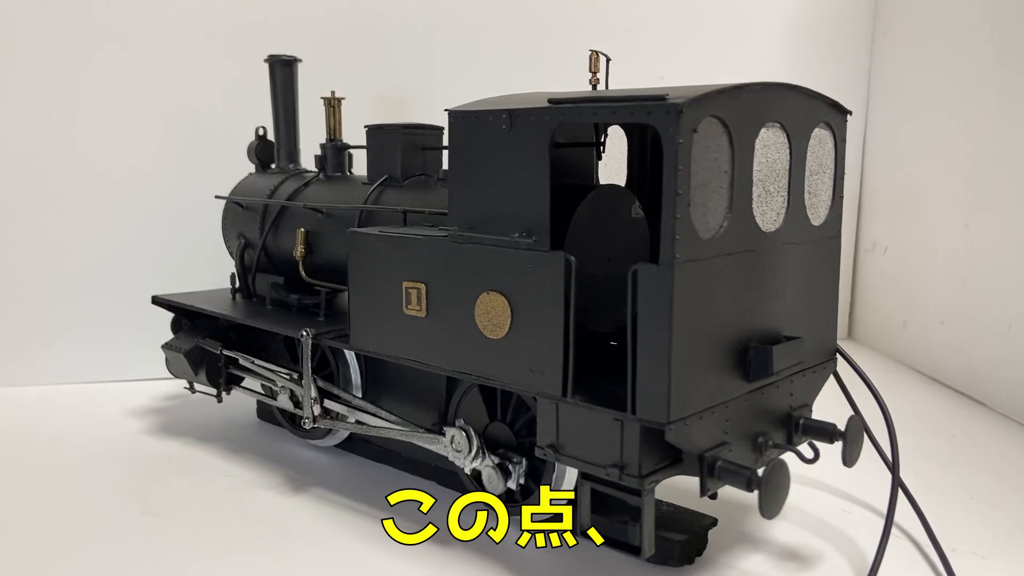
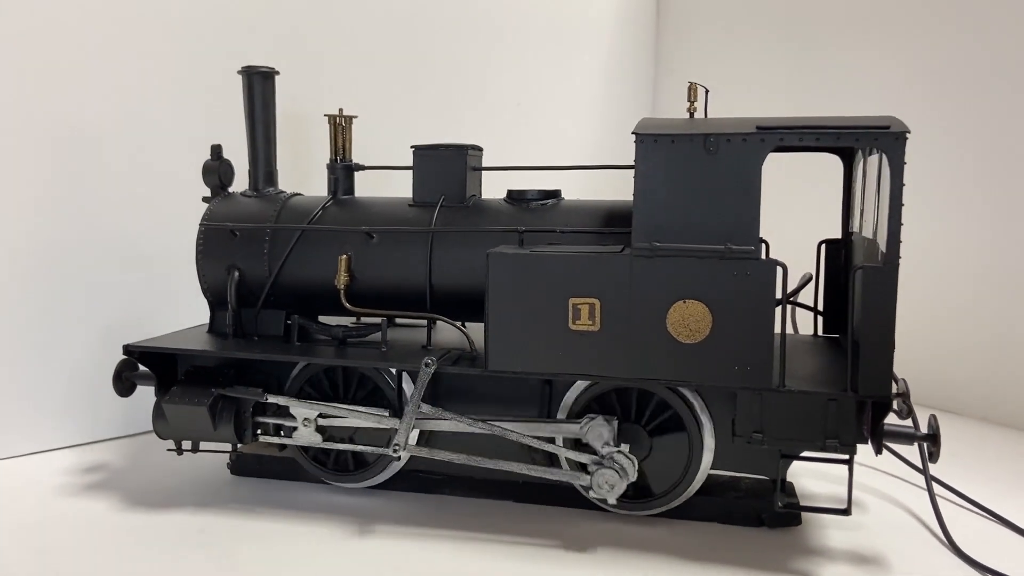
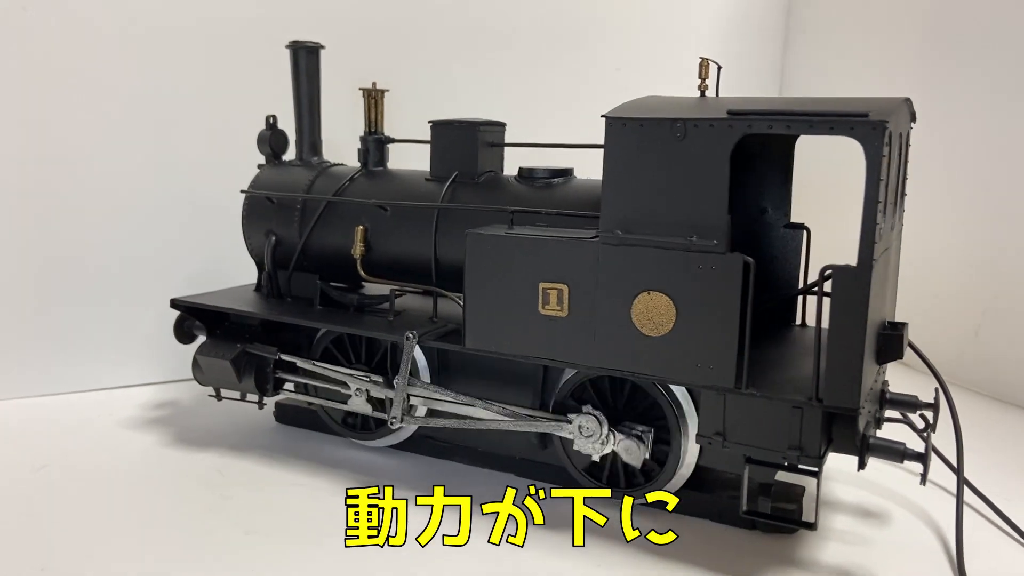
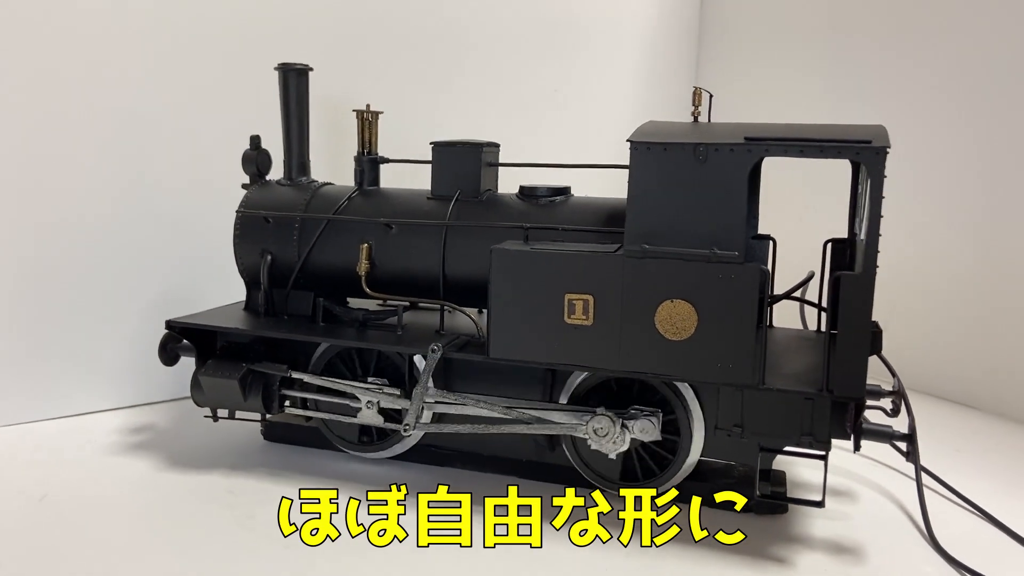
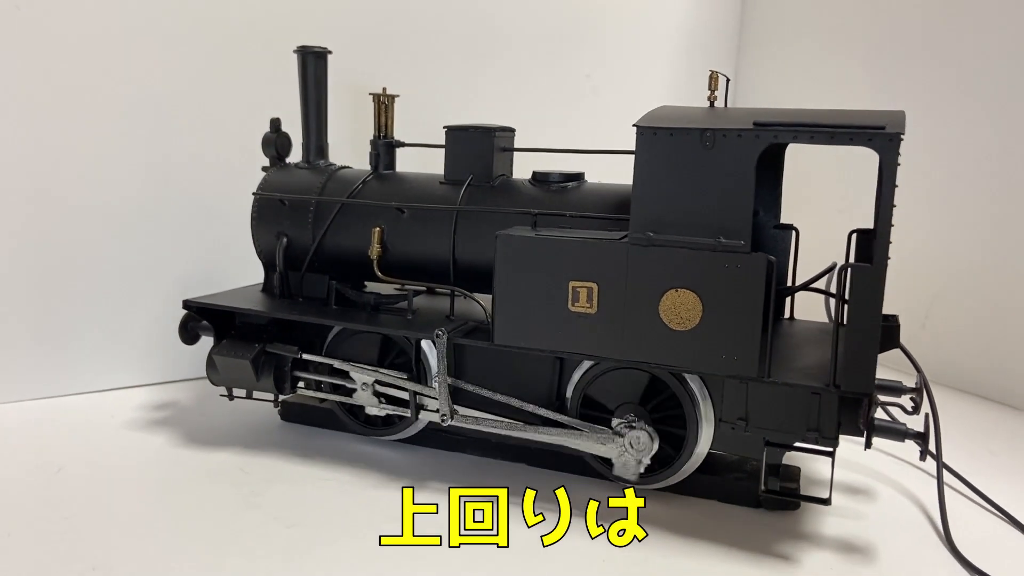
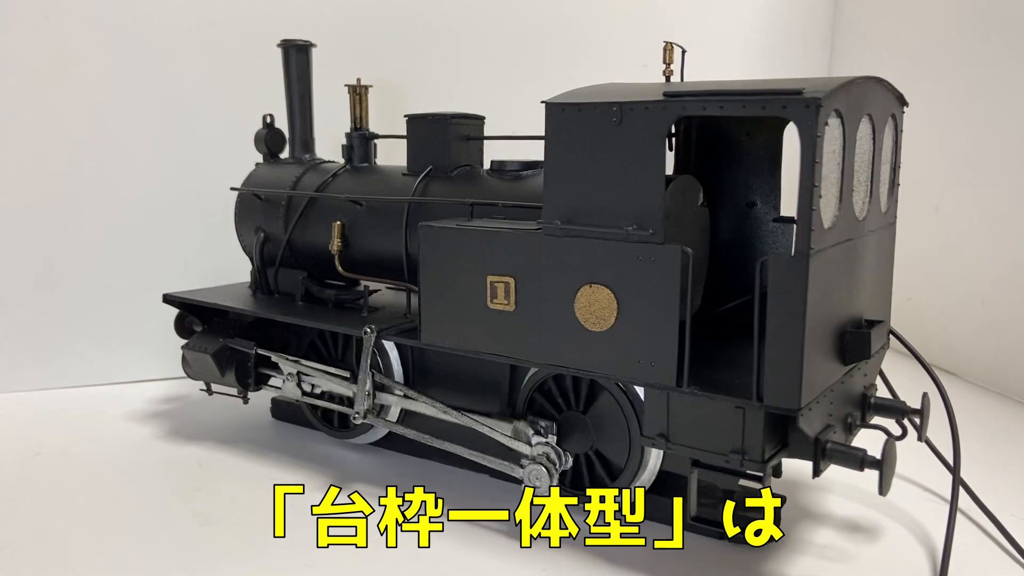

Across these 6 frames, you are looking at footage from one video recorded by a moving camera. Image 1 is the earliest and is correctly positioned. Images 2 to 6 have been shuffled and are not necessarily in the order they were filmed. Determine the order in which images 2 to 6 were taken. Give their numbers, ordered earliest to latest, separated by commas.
6, 3, 5, 4, 2
